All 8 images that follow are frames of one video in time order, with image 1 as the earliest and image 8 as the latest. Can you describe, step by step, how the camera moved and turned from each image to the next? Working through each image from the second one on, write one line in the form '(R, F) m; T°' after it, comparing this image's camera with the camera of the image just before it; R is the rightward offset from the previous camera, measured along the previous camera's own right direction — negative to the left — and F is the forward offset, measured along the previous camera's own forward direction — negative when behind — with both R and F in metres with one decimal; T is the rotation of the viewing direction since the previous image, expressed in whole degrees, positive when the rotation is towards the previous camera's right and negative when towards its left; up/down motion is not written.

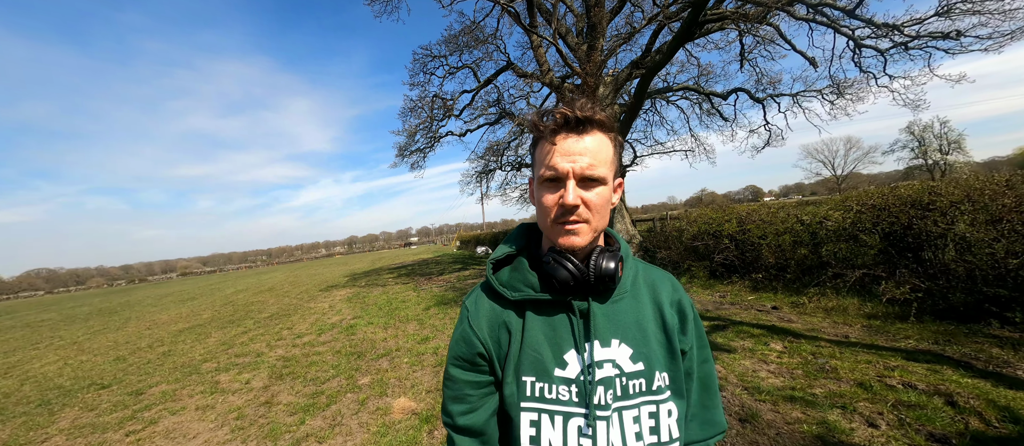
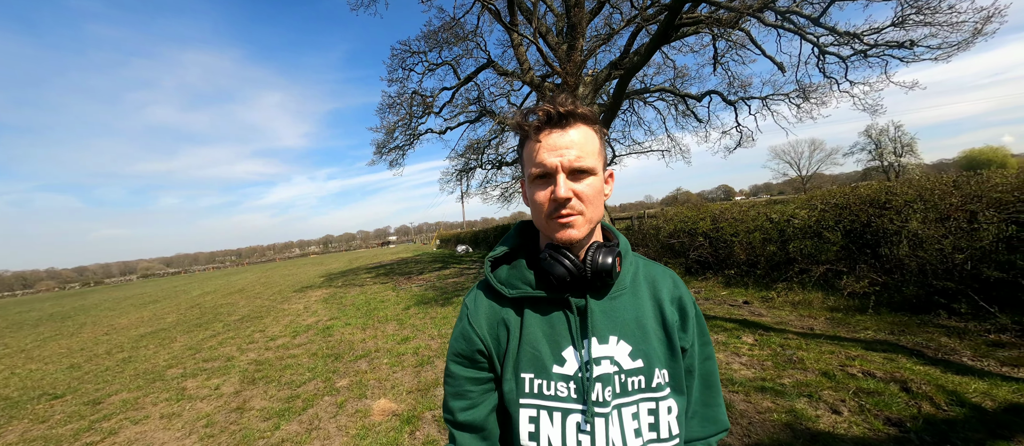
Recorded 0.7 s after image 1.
(0.0, 0.0) m; +3°
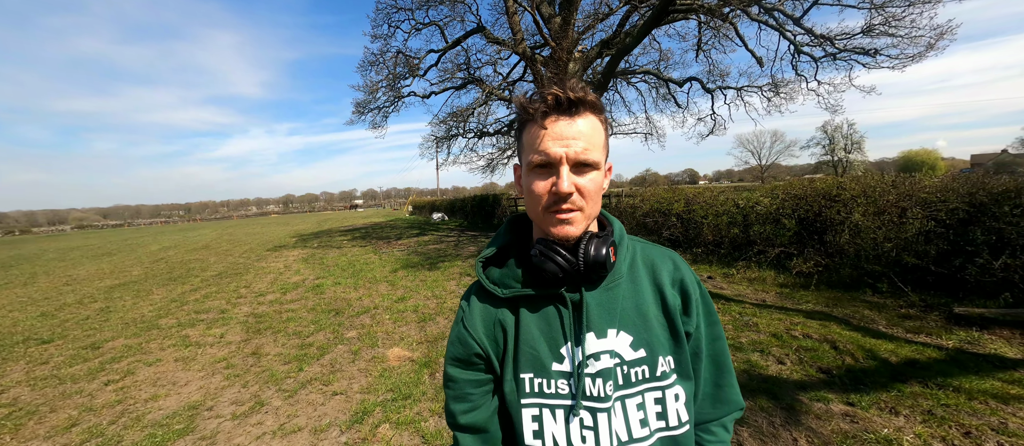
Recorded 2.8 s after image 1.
(-0.5, -0.3) m; +5°
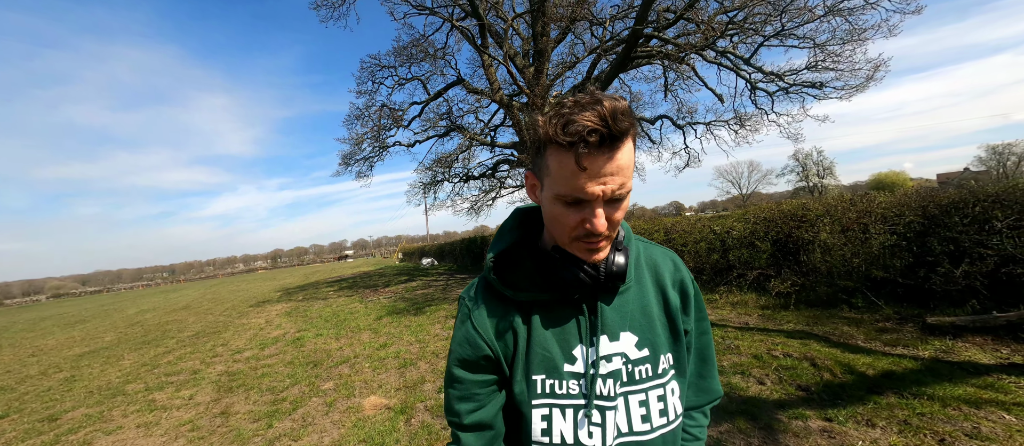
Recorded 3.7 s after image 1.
(+0.2, -0.1) m; +2°
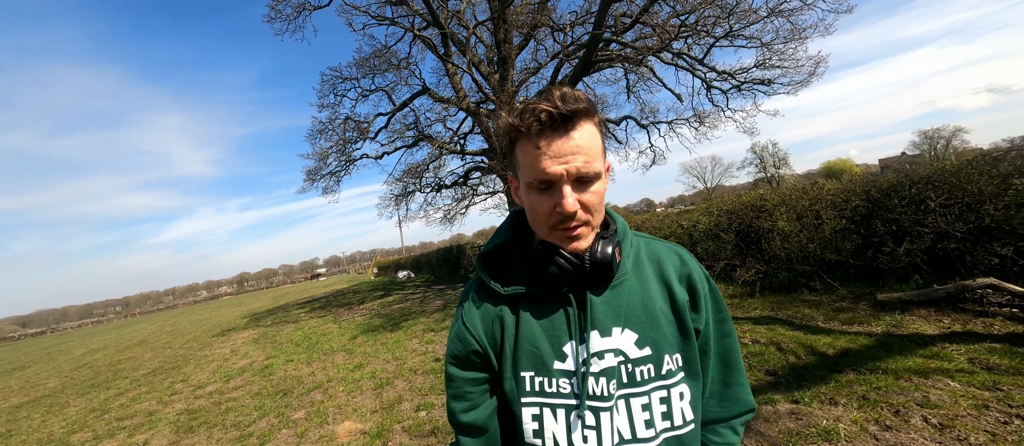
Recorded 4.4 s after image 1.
(+0.1, 0.0) m; +4°
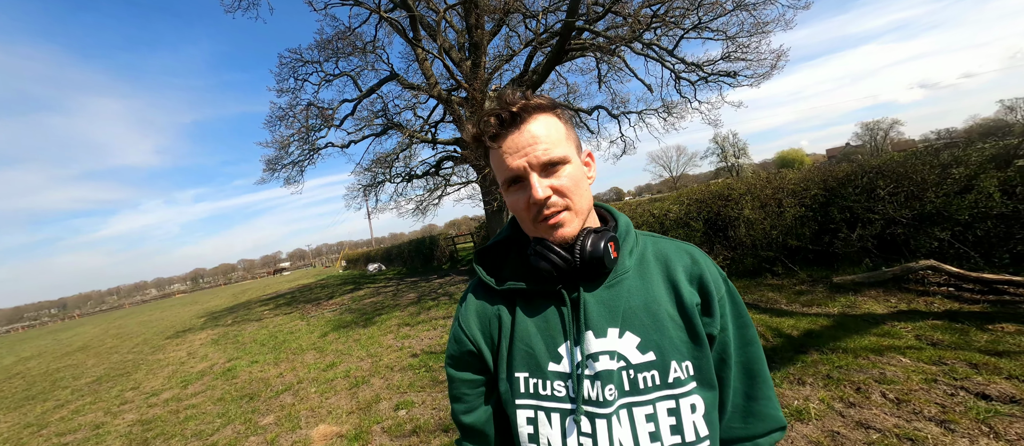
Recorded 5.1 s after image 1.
(-0.1, +0.1) m; +5°
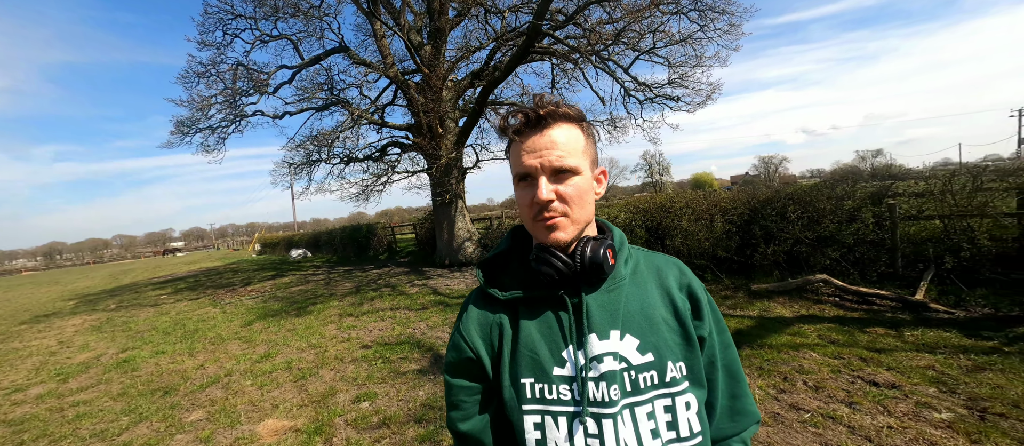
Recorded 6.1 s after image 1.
(-0.5, 0.0) m; +10°
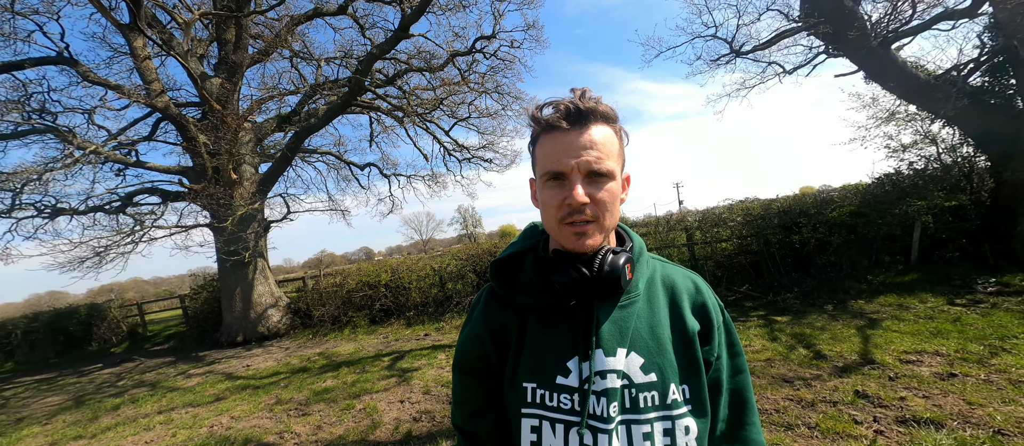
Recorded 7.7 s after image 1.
(-0.4, -0.3) m; +29°
